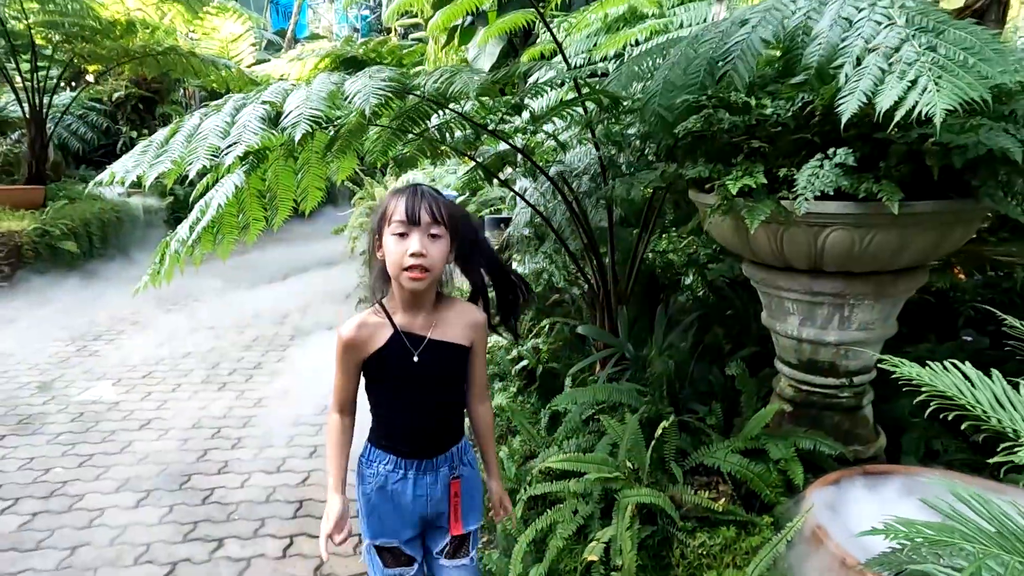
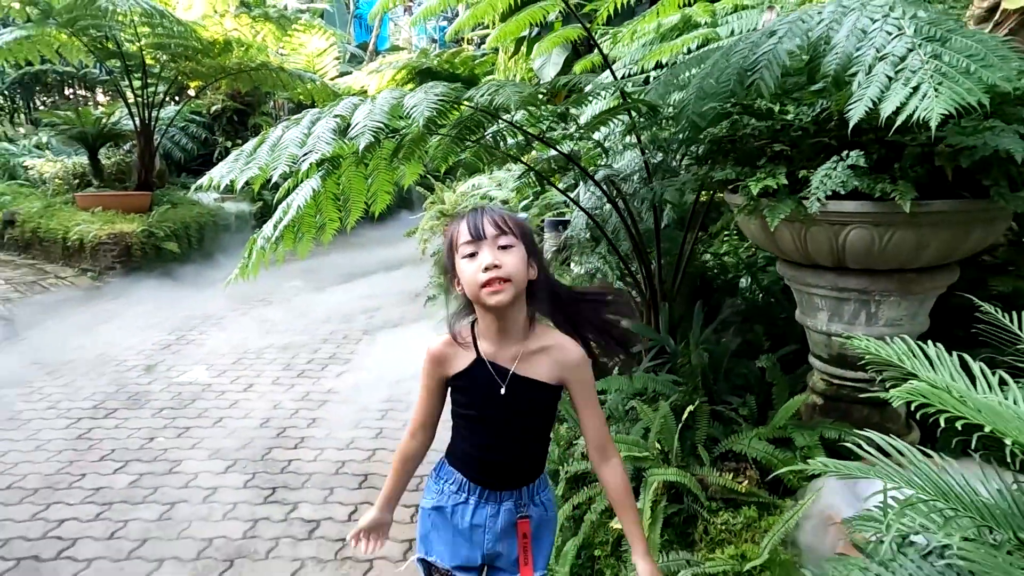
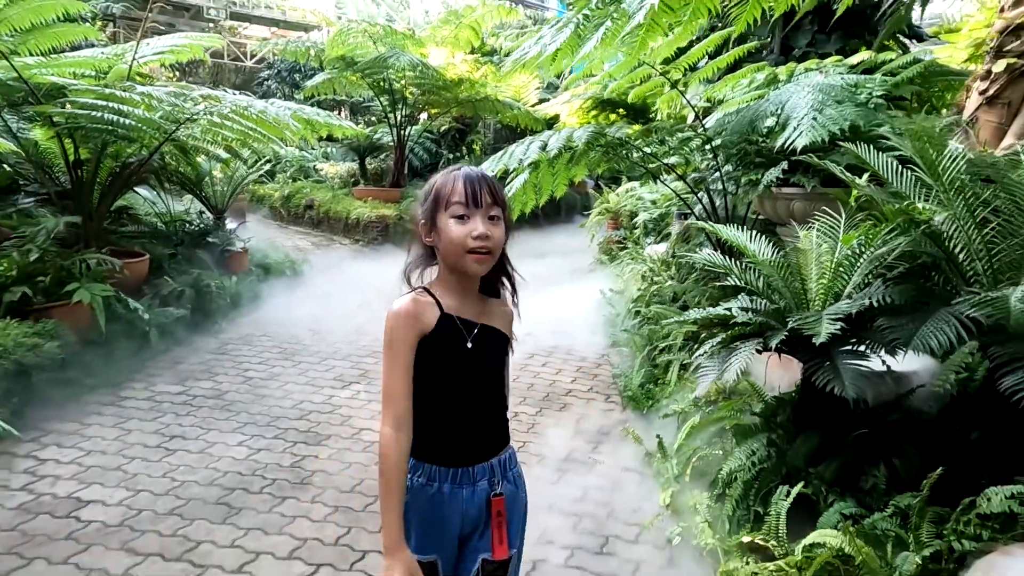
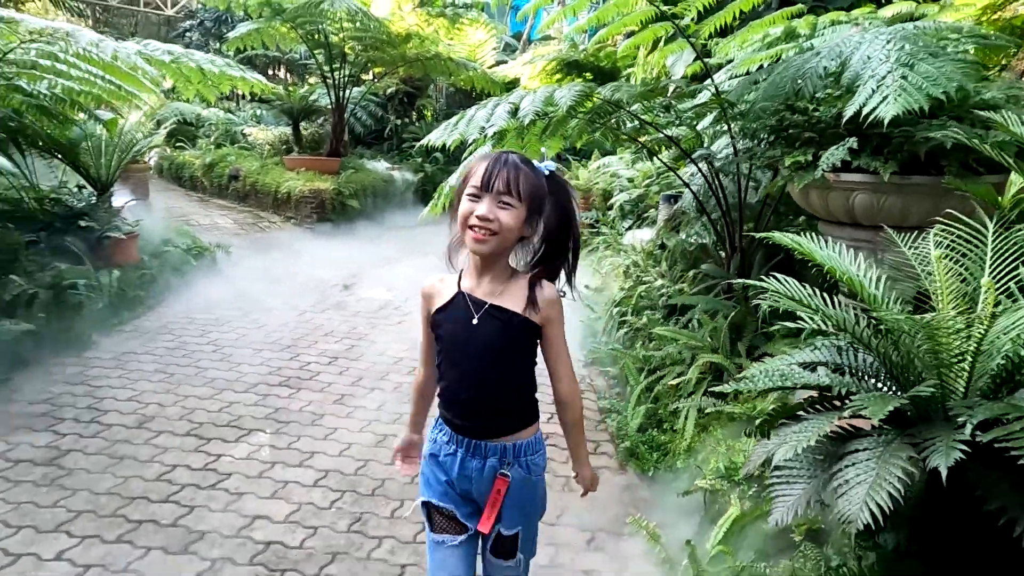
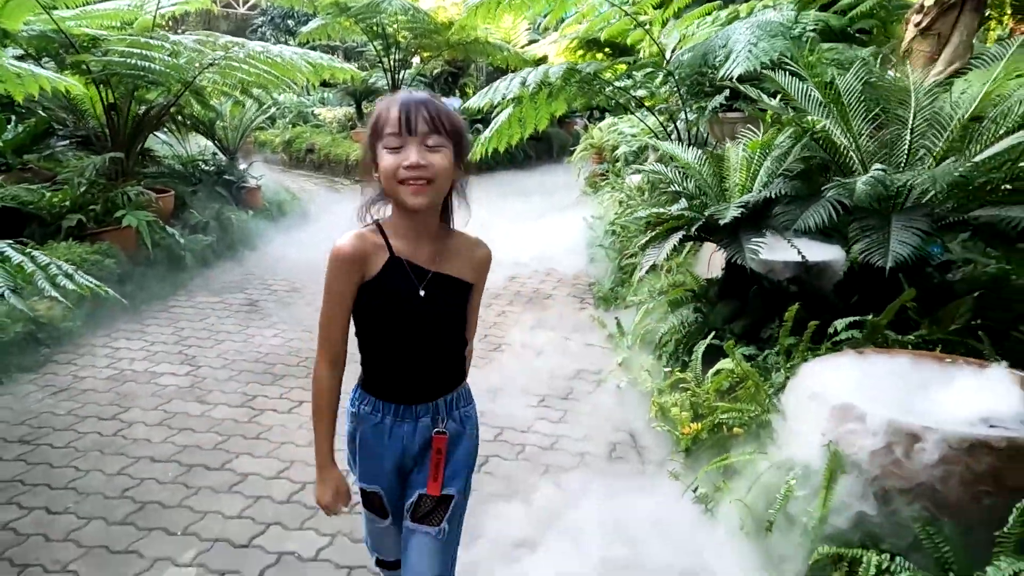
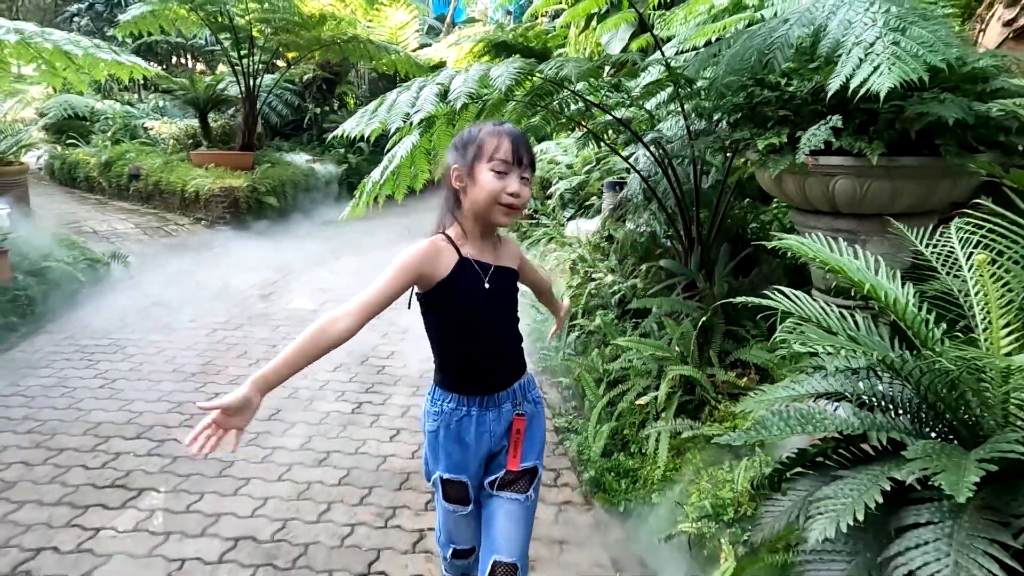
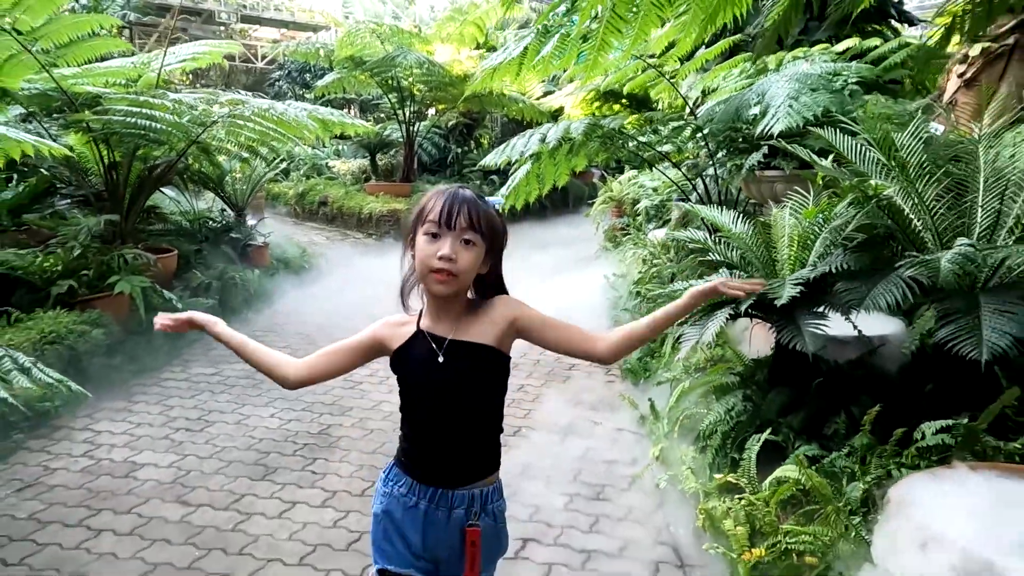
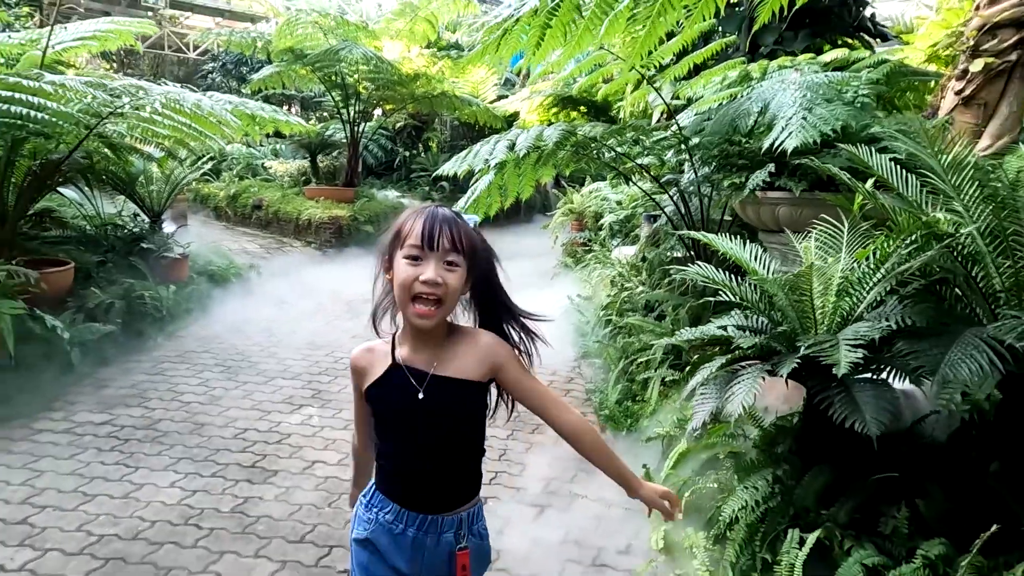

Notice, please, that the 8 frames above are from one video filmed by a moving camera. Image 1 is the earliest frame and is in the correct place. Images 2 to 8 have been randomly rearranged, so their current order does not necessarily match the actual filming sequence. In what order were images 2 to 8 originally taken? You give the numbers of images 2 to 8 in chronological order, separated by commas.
2, 6, 4, 8, 3, 7, 5
